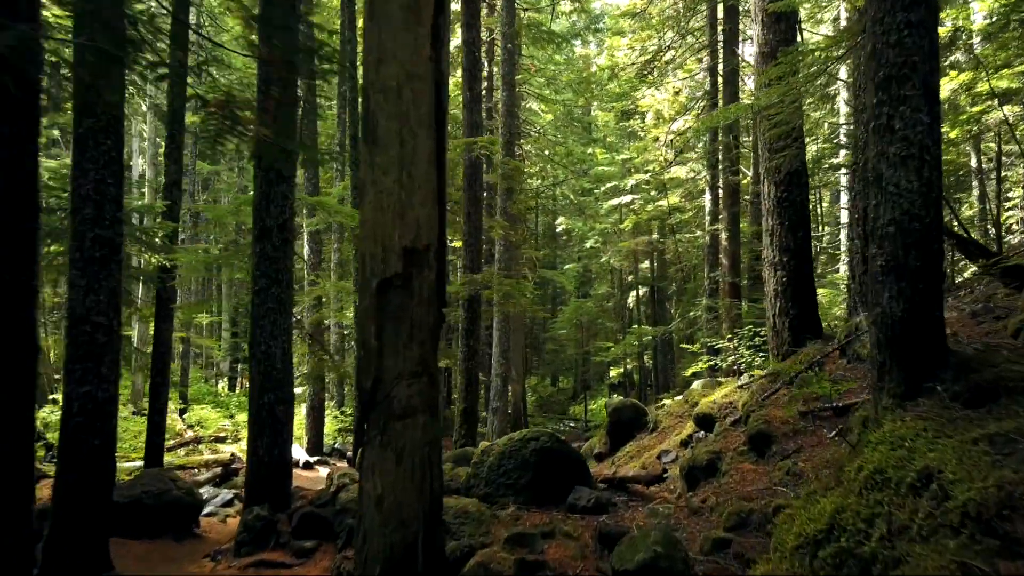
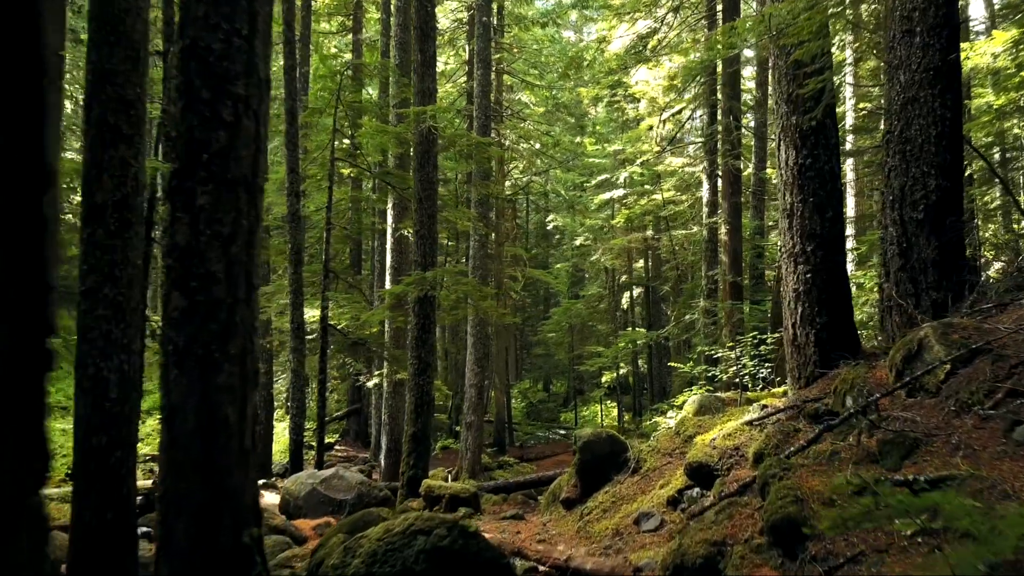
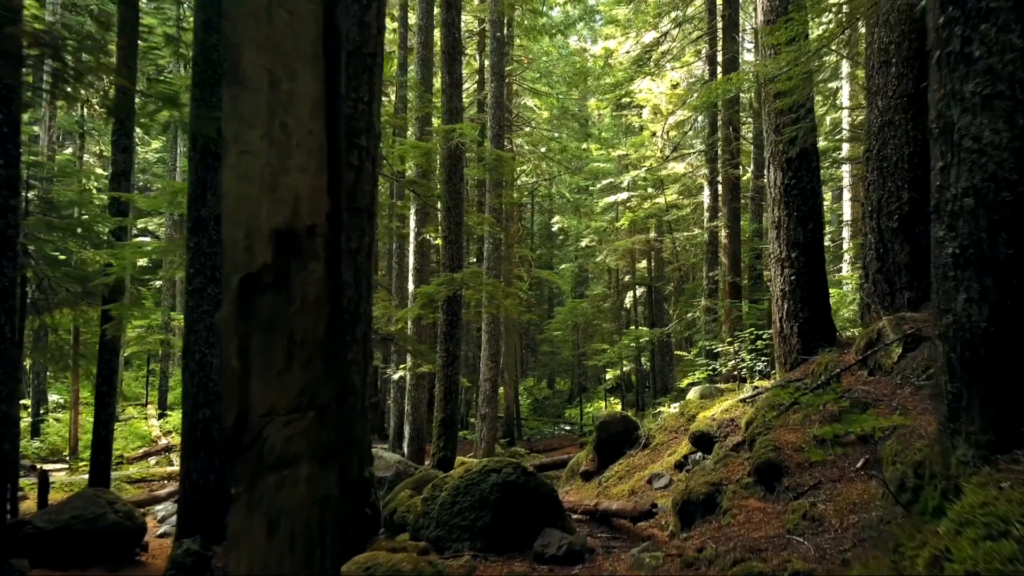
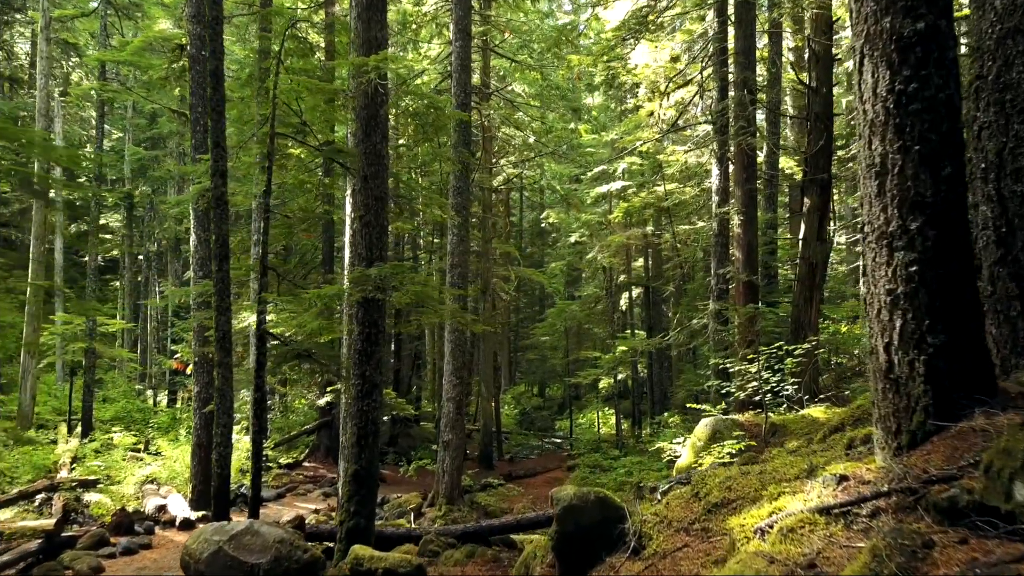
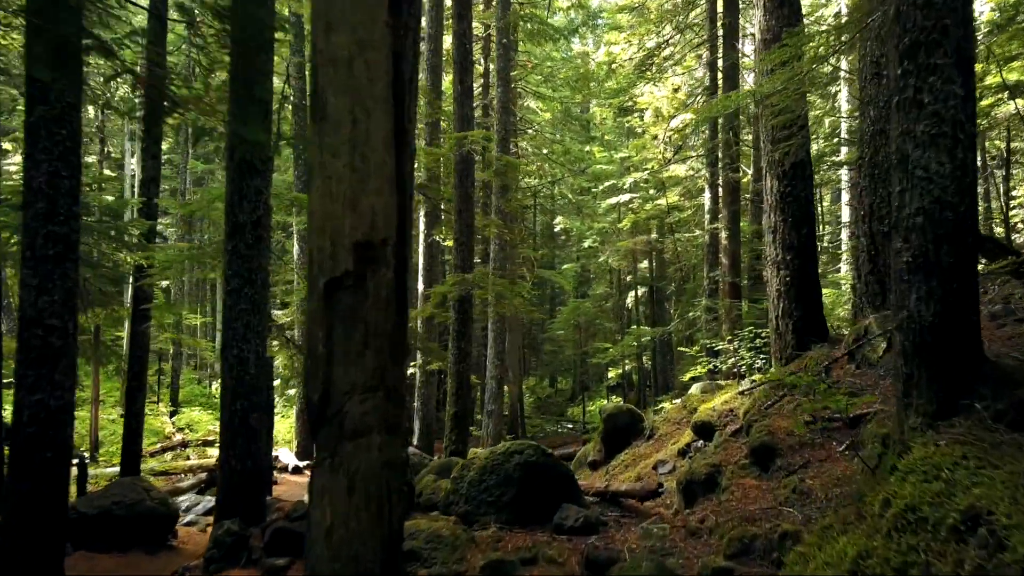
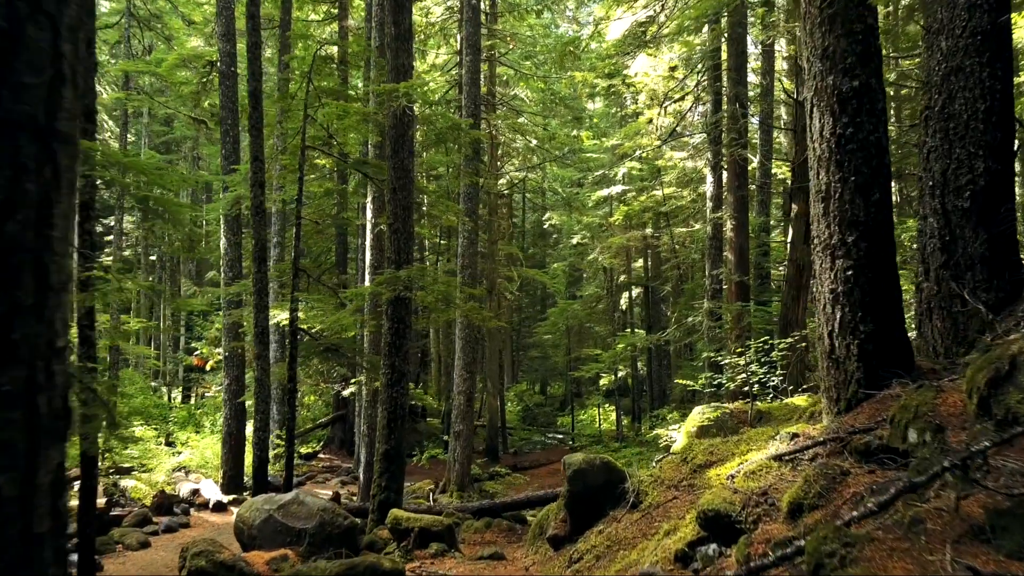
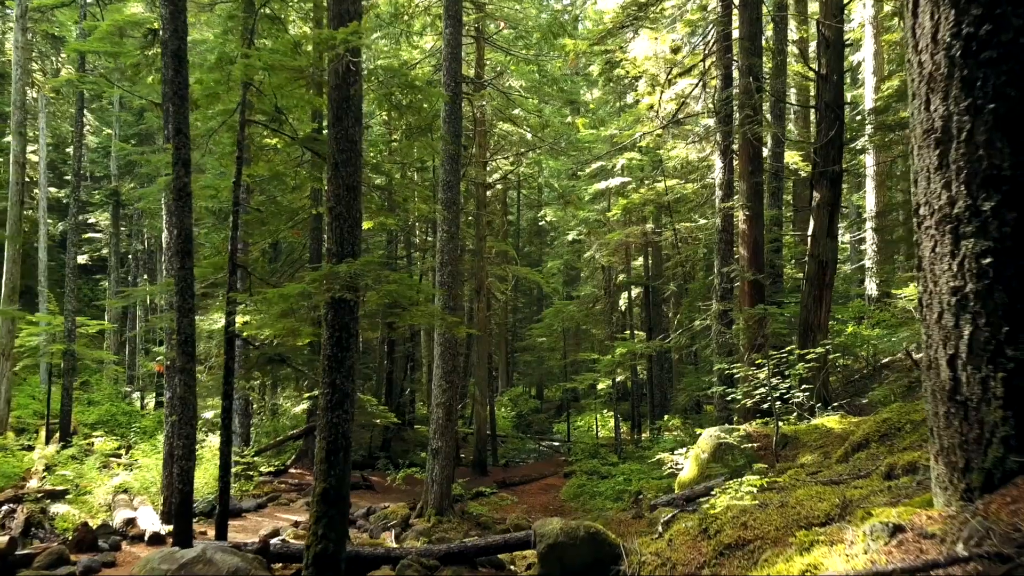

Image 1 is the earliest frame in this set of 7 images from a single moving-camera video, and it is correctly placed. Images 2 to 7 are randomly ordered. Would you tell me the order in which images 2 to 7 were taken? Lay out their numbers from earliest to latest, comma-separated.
5, 3, 2, 6, 4, 7
